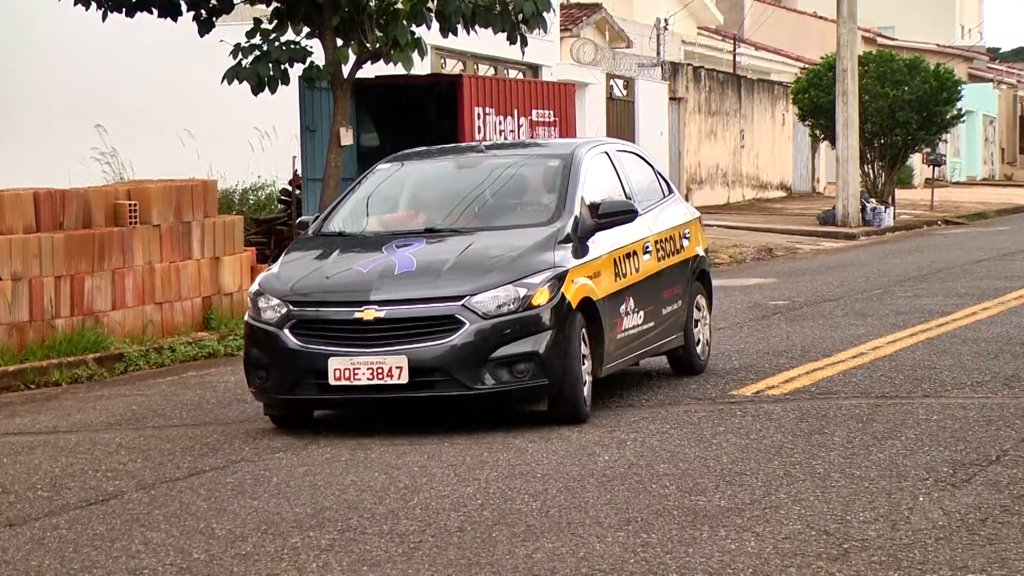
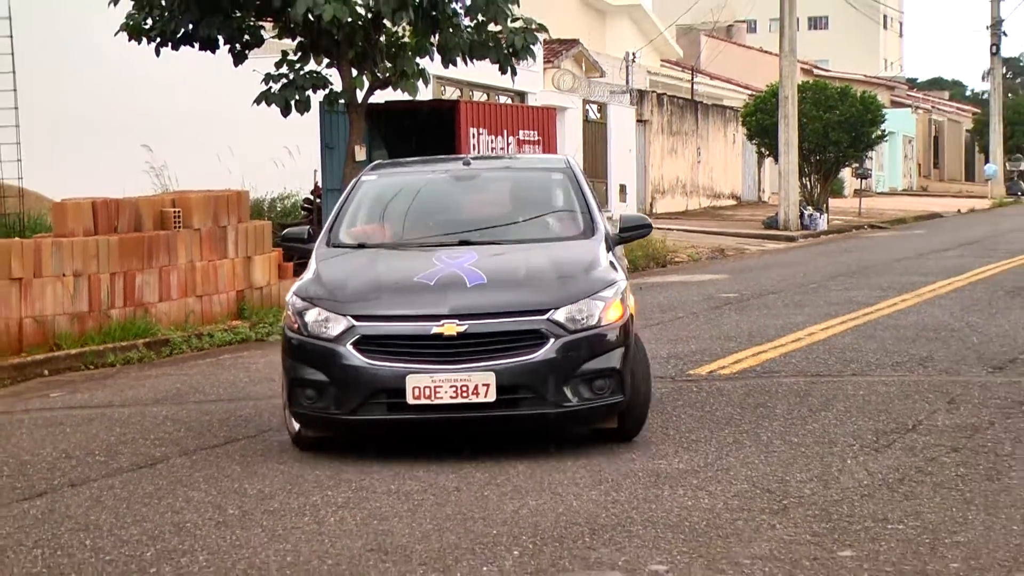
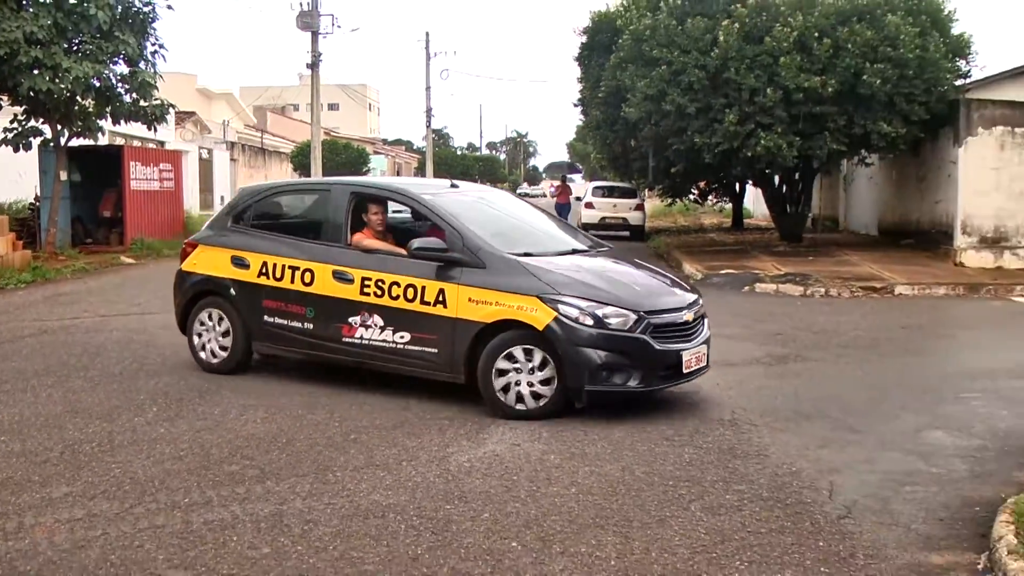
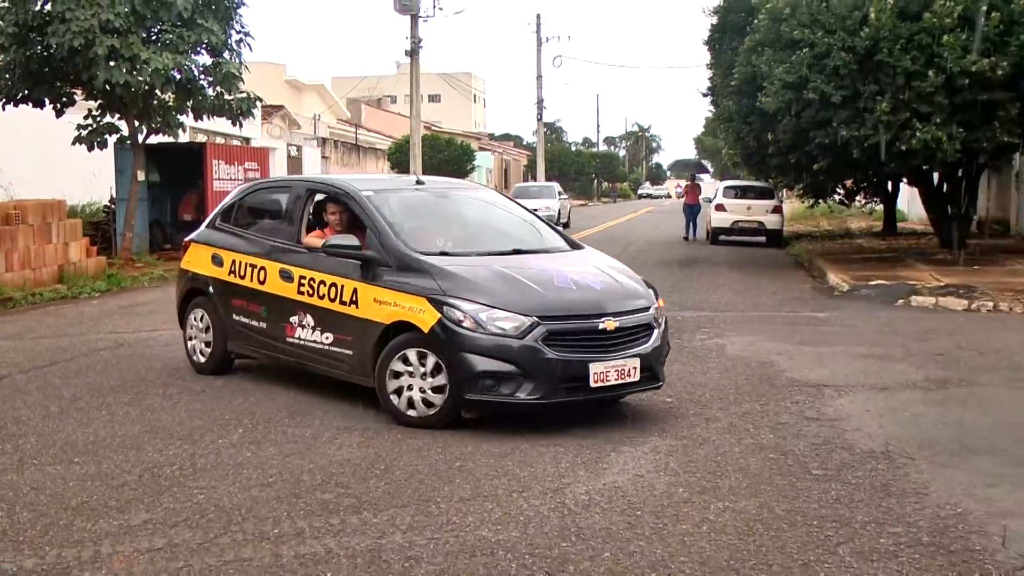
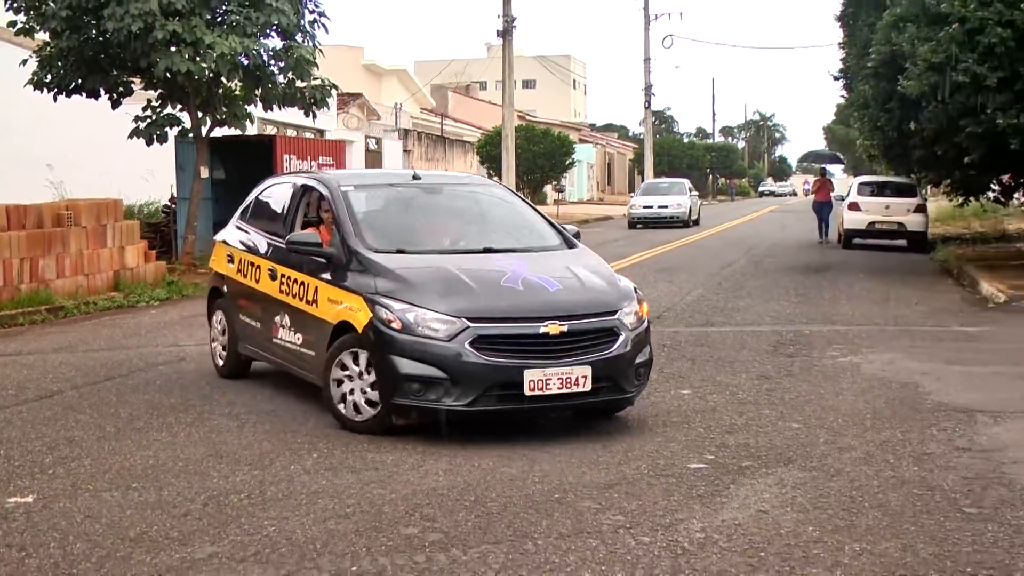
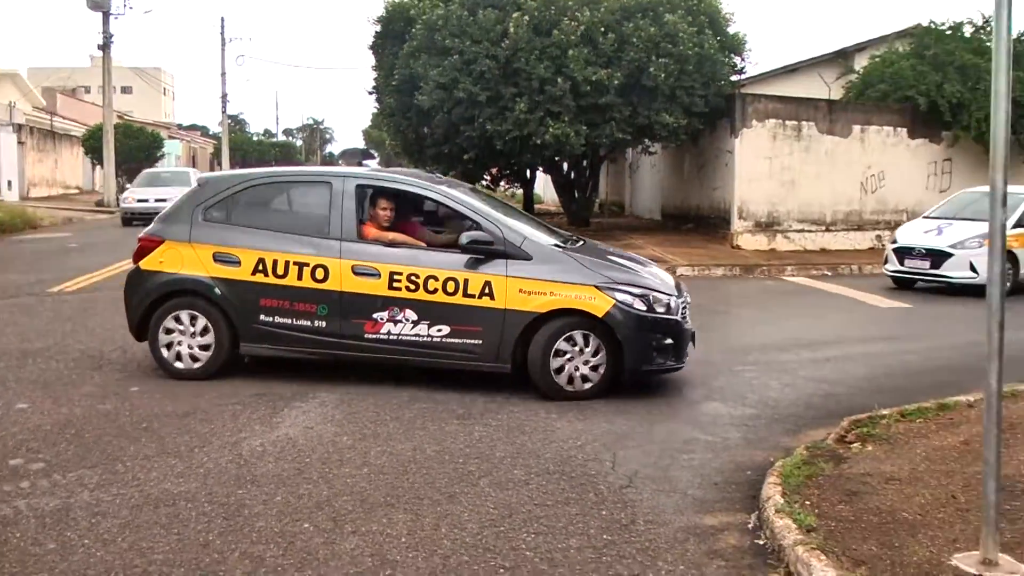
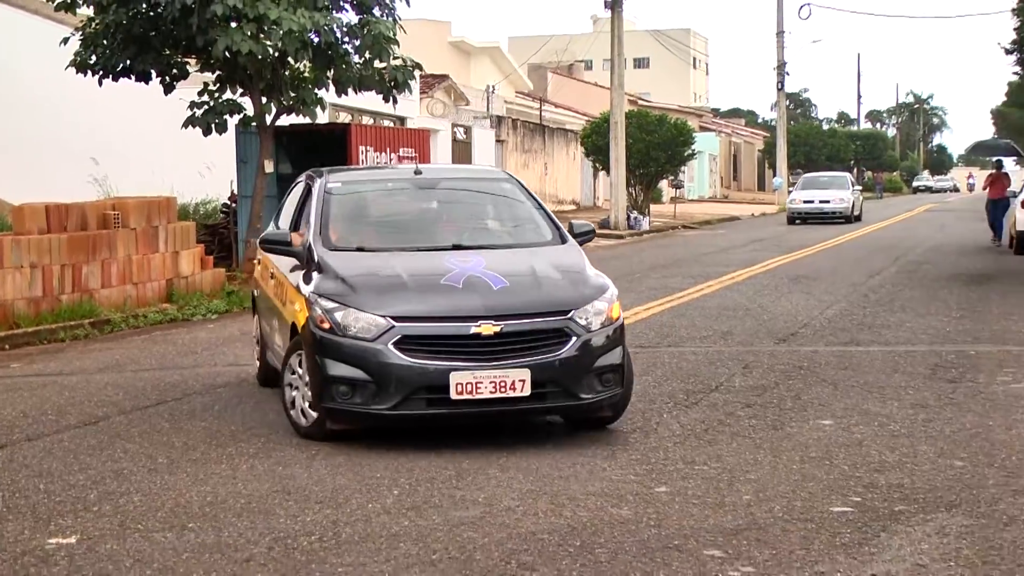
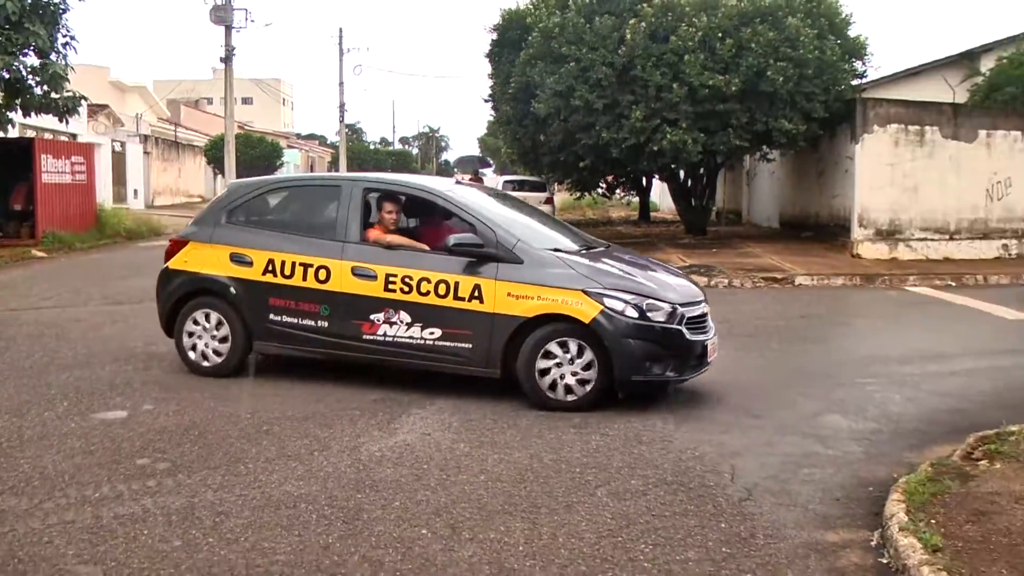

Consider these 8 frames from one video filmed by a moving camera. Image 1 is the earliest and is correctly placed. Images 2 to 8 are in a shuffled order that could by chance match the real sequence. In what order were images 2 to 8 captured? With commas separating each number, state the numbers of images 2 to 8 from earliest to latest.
2, 7, 5, 4, 3, 8, 6
